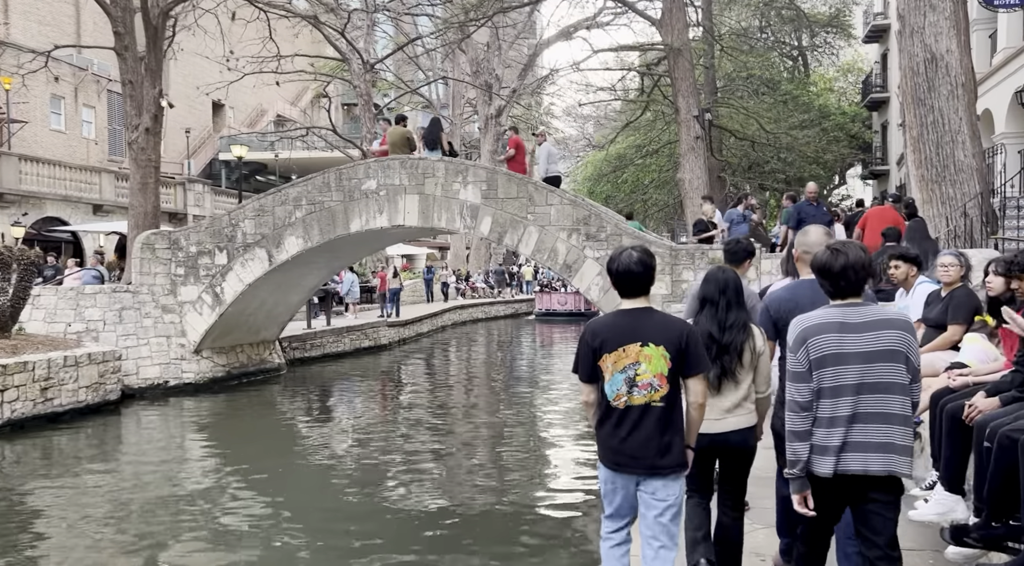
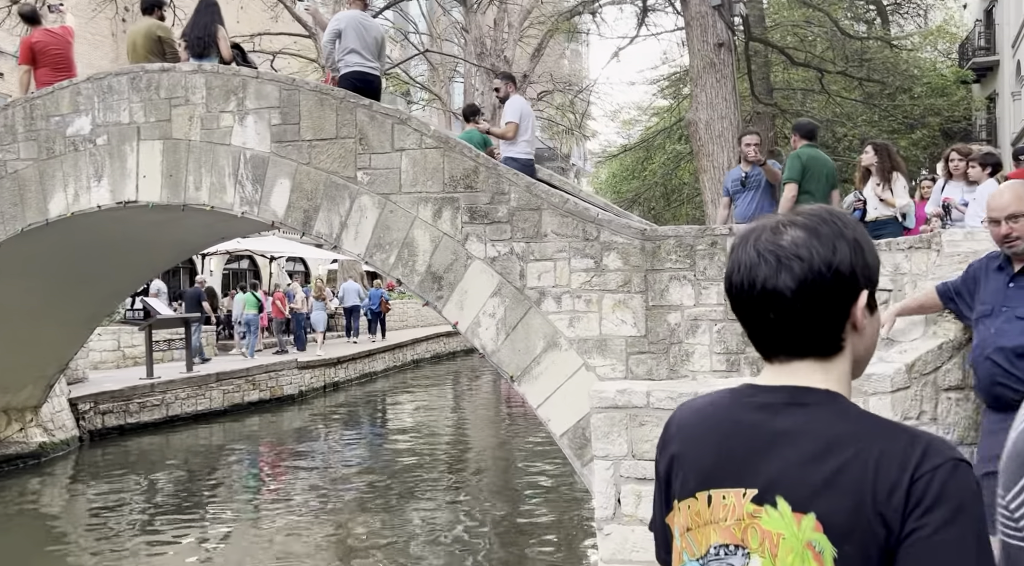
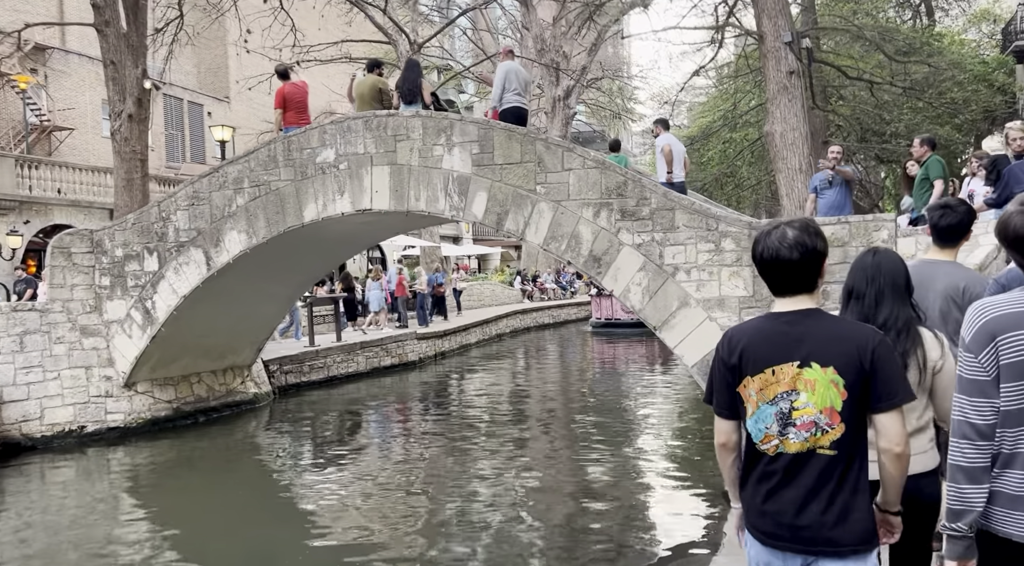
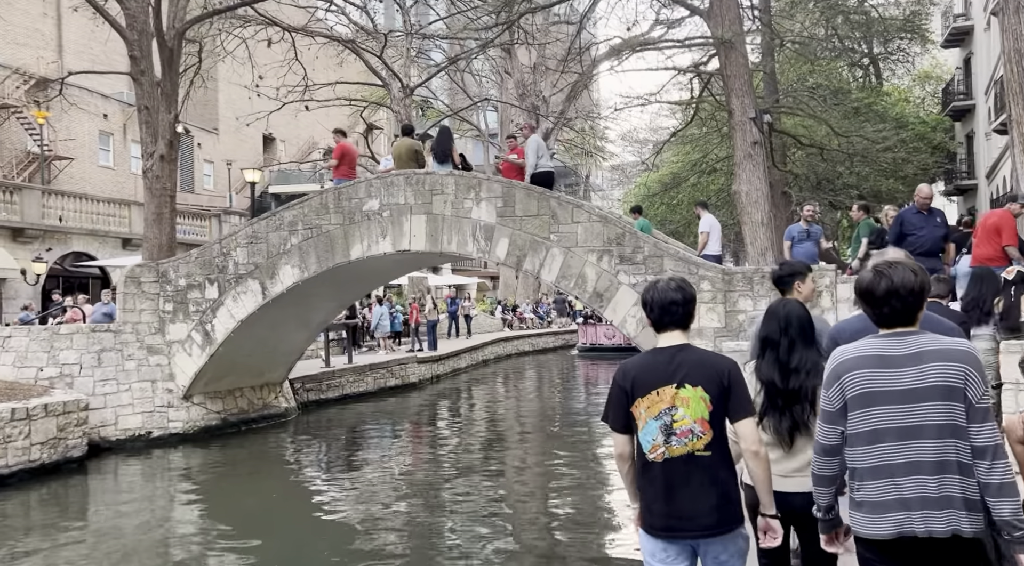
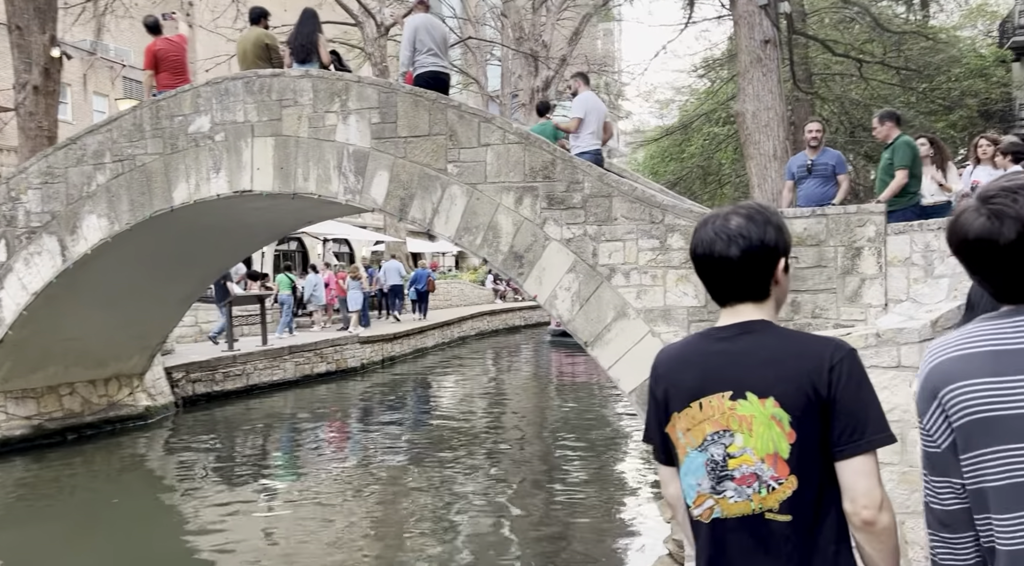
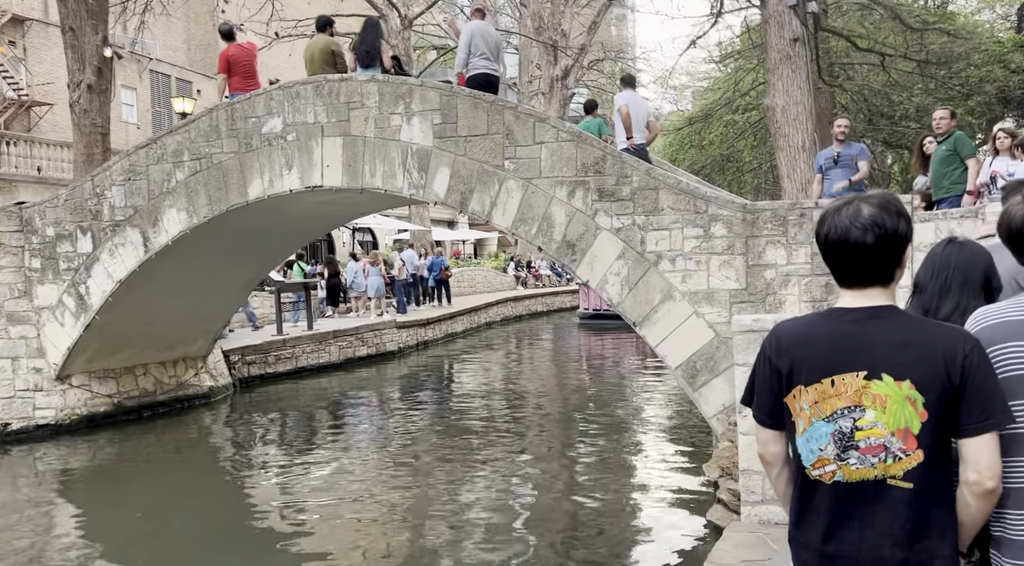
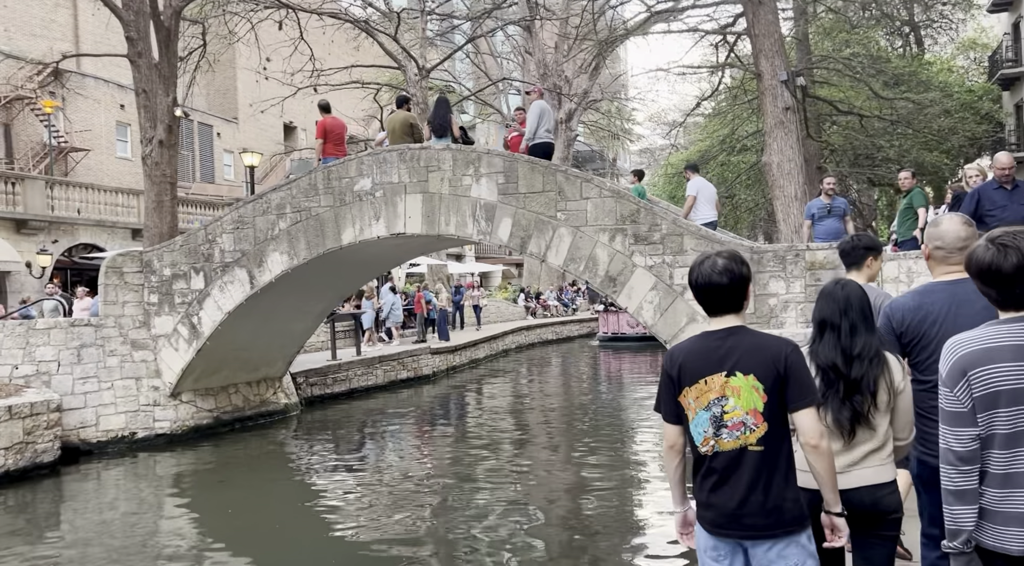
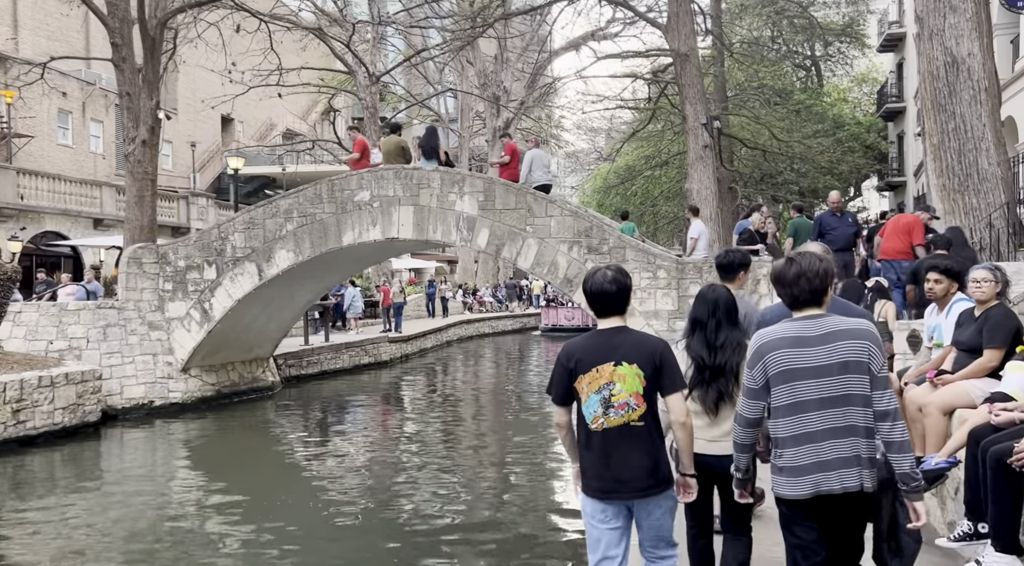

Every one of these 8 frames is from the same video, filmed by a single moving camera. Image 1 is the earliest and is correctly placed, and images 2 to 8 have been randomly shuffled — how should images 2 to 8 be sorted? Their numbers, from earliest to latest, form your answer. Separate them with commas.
8, 4, 7, 3, 6, 5, 2
